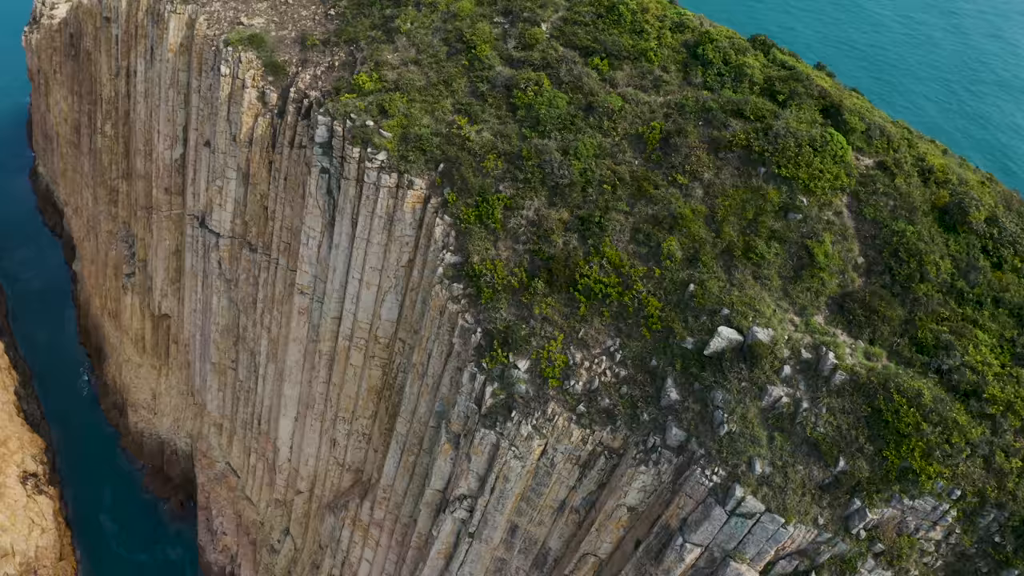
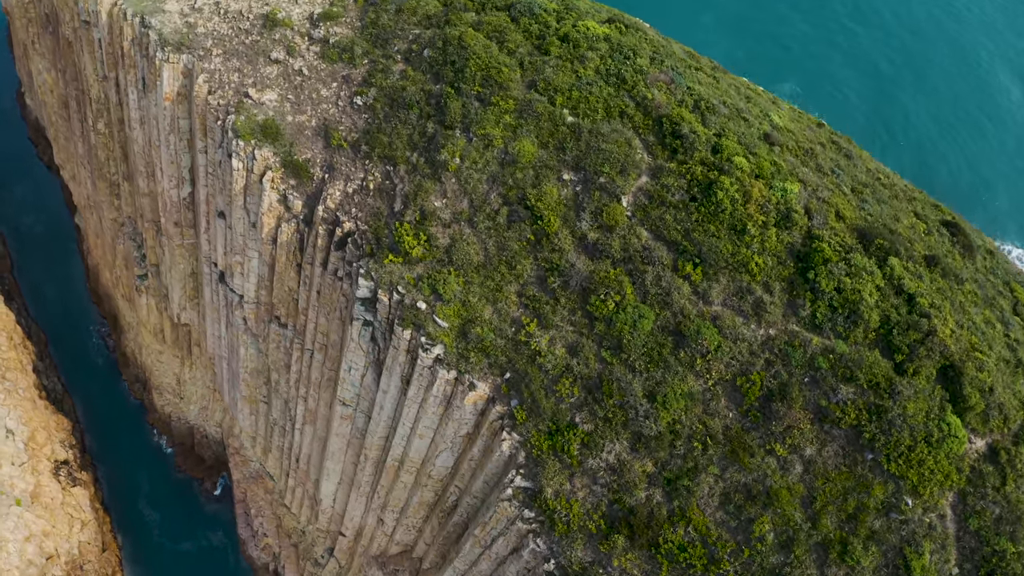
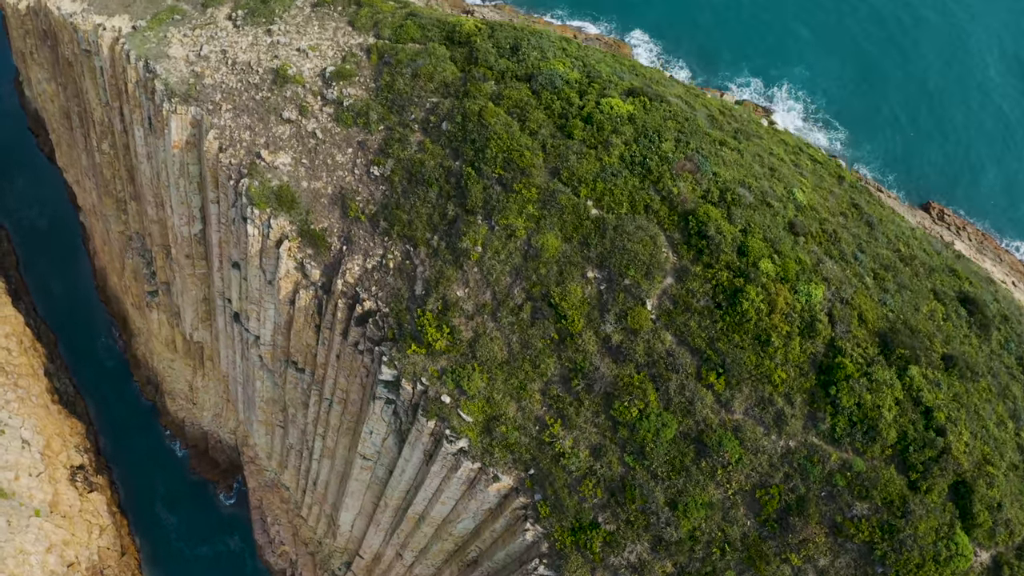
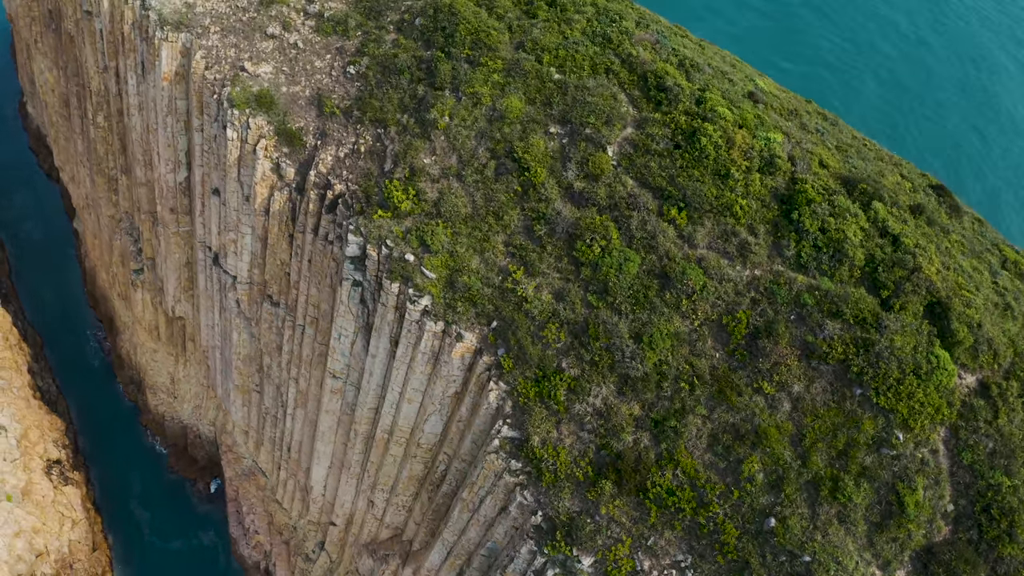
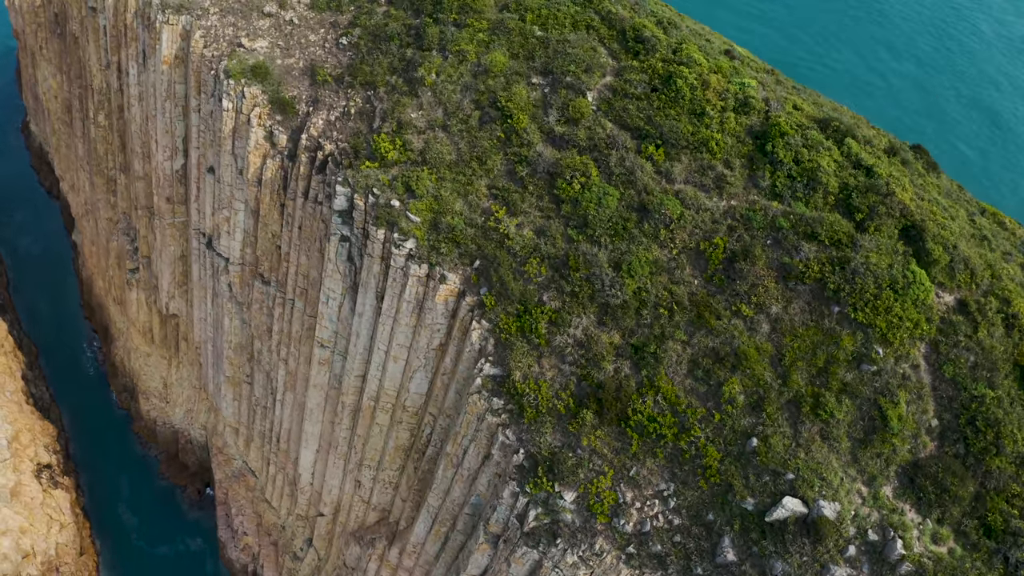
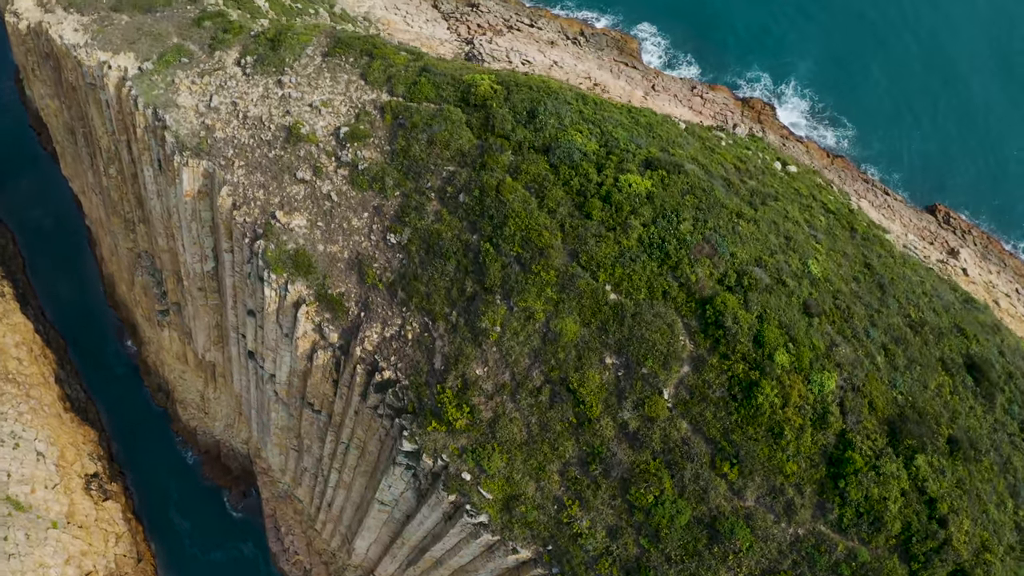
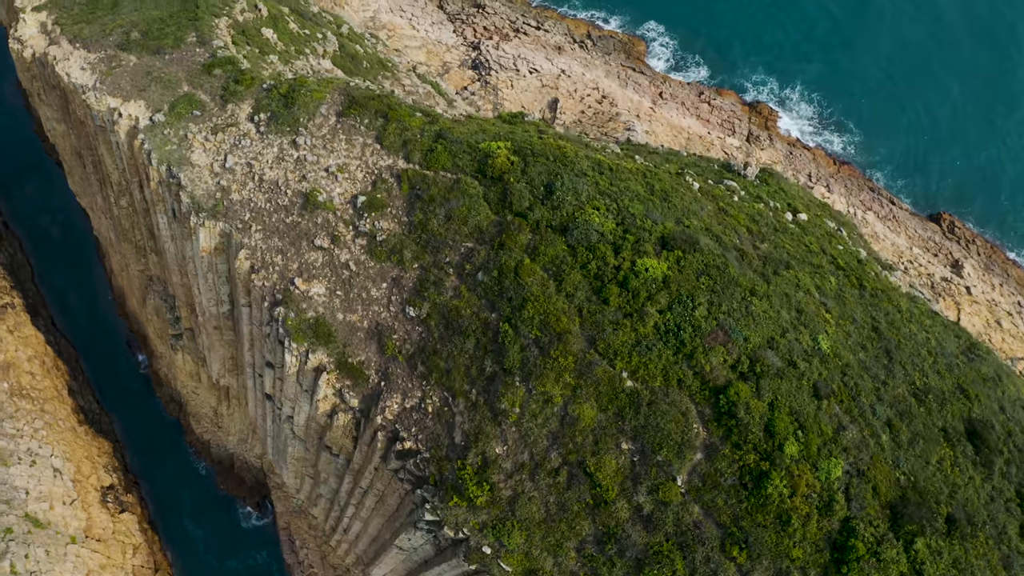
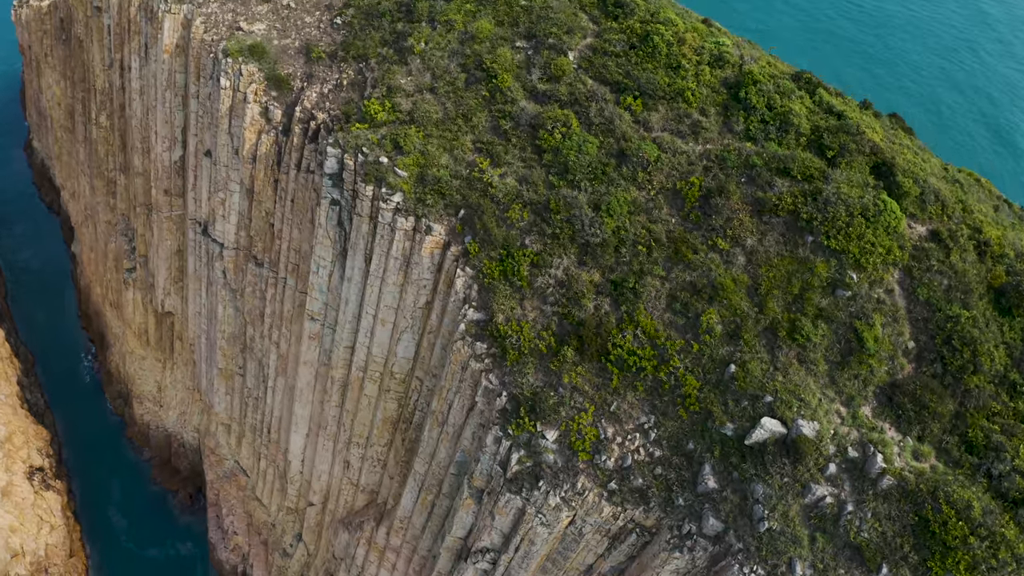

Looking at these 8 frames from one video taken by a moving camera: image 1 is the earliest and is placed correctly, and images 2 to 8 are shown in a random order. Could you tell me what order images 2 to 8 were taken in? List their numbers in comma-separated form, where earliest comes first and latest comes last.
8, 5, 4, 2, 3, 6, 7
